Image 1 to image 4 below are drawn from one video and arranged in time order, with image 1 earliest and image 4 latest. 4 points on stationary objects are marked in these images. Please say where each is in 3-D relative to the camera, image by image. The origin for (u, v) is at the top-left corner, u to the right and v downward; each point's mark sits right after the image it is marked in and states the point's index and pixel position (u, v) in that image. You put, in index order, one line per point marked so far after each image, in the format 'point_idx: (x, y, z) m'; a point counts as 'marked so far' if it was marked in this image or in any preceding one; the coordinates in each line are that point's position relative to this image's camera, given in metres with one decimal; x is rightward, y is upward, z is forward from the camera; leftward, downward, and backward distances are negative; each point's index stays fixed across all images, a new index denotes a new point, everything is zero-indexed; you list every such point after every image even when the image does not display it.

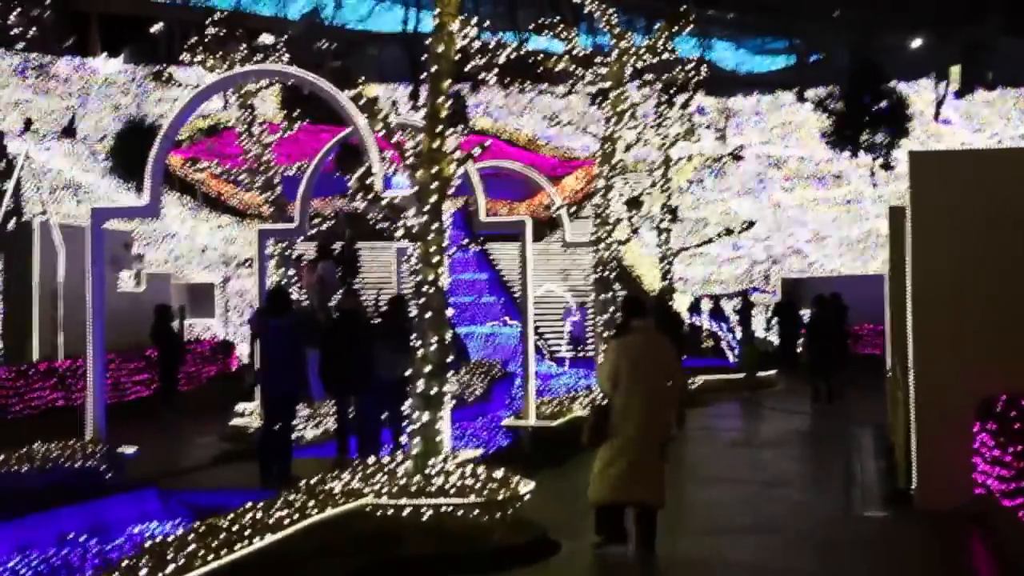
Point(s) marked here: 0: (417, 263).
0: (-0.7, +0.2, +7.7) m
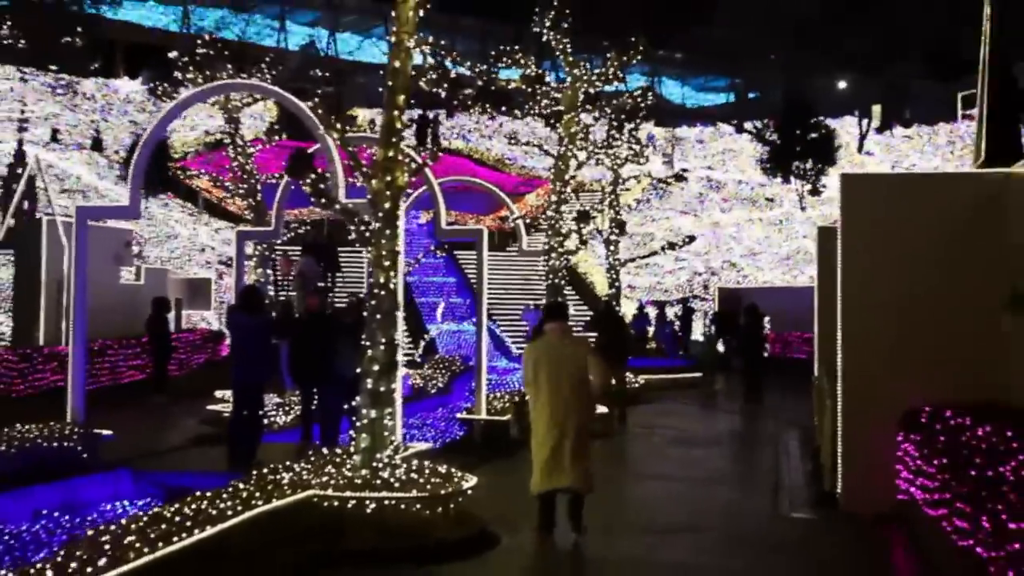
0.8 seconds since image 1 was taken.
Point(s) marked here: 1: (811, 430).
0: (-1.0, +0.2, +8.0) m
1: (+4.3, -2.1, +16.3) m
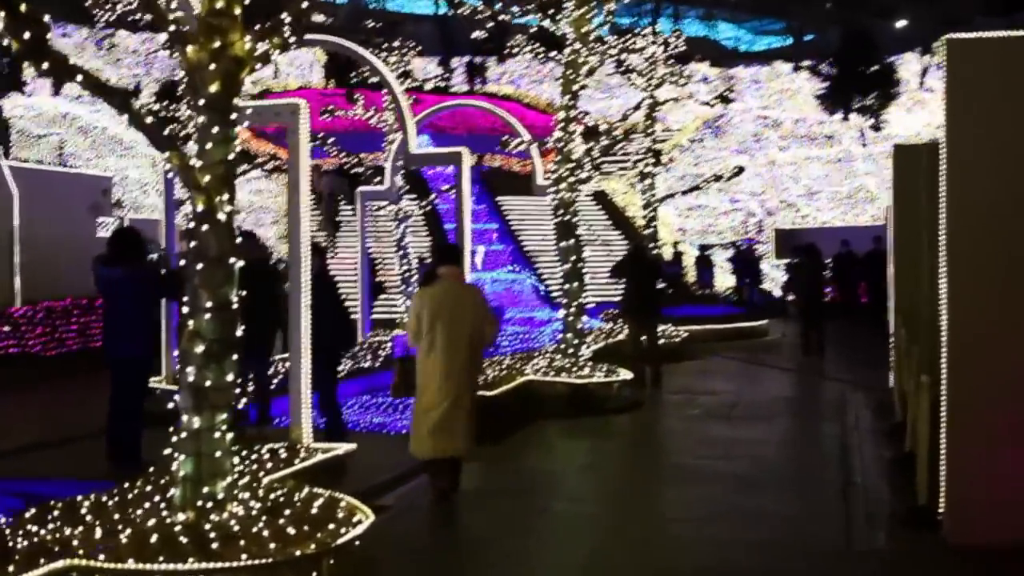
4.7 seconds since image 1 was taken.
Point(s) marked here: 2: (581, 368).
0: (-1.5, +0.5, +5.0) m
1: (+4.4, -1.3, +13.2) m
2: (+0.8, -0.9, +12.4) m
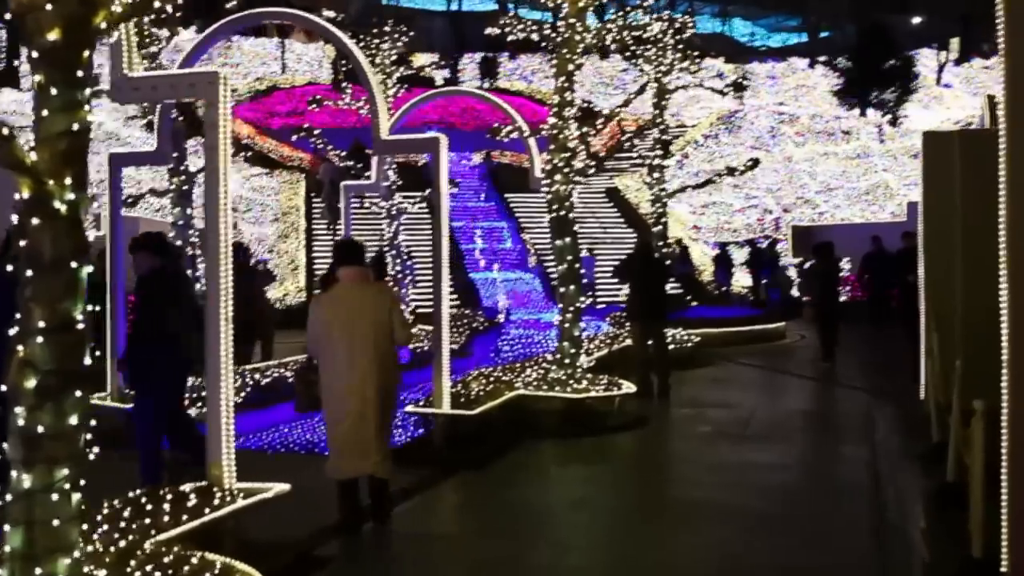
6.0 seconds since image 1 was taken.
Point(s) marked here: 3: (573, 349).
0: (-1.7, +0.4, +3.8) m
1: (+4.3, -1.3, +11.9) m
2: (+0.7, -0.9, +11.1) m
3: (+0.6, -0.6, +11.4) m
